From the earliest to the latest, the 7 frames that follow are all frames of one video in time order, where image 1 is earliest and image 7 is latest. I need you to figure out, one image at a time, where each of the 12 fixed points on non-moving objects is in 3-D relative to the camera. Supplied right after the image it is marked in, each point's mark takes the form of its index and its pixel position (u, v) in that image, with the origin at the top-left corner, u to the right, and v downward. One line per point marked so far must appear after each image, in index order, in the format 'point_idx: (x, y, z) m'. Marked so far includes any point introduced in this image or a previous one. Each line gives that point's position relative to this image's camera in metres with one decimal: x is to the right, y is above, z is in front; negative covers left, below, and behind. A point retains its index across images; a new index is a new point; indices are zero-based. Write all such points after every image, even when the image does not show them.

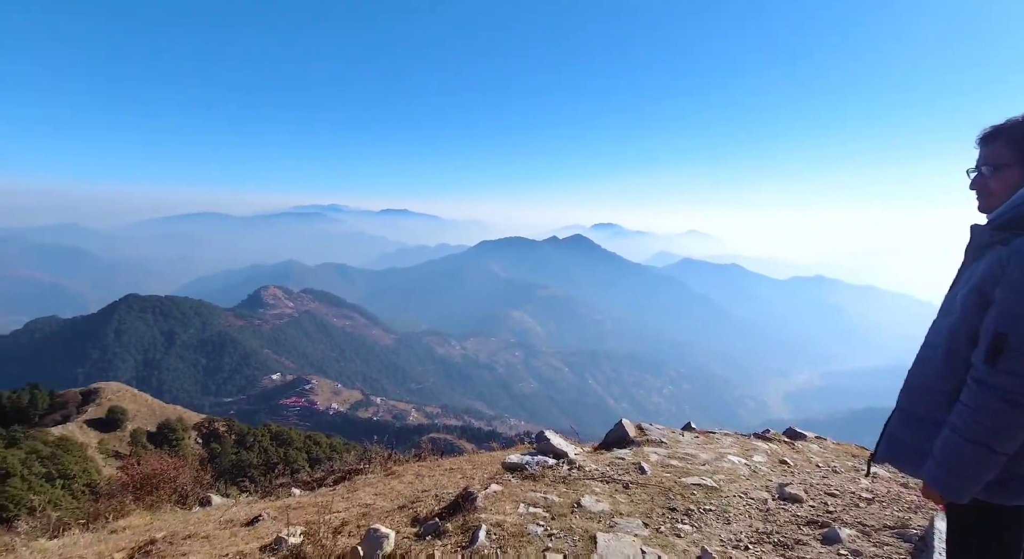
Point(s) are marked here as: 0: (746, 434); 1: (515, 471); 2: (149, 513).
0: (+4.0, -2.7, +9.7) m
1: (0.0, -2.4, +7.1) m
2: (-9.2, -6.0, +14.5) m
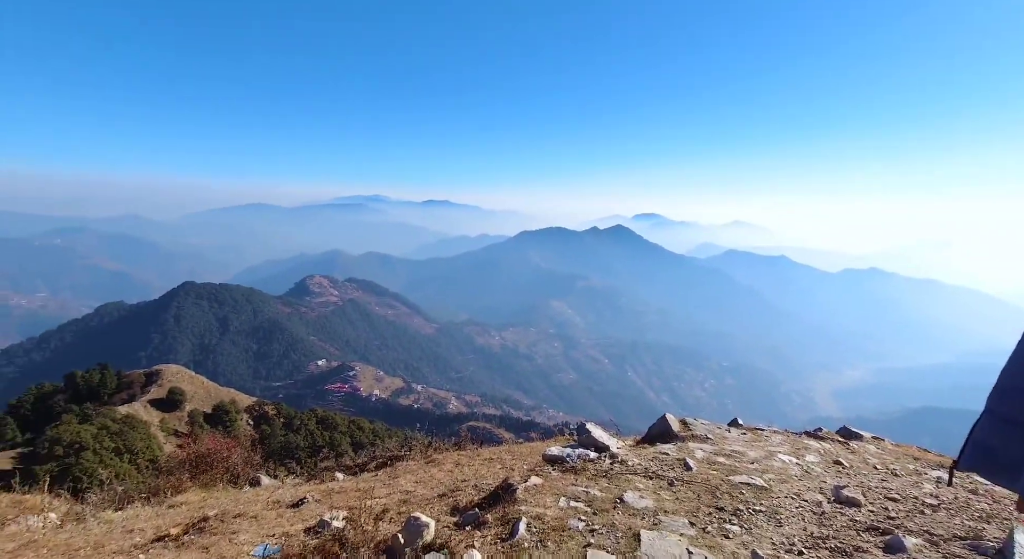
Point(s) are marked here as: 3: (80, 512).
0: (+4.7, -2.5, +9.3) m
1: (+0.5, -2.3, +7.0) m
2: (-8.2, -5.6, +15.1) m
3: (-9.3, -5.0, +12.0) m
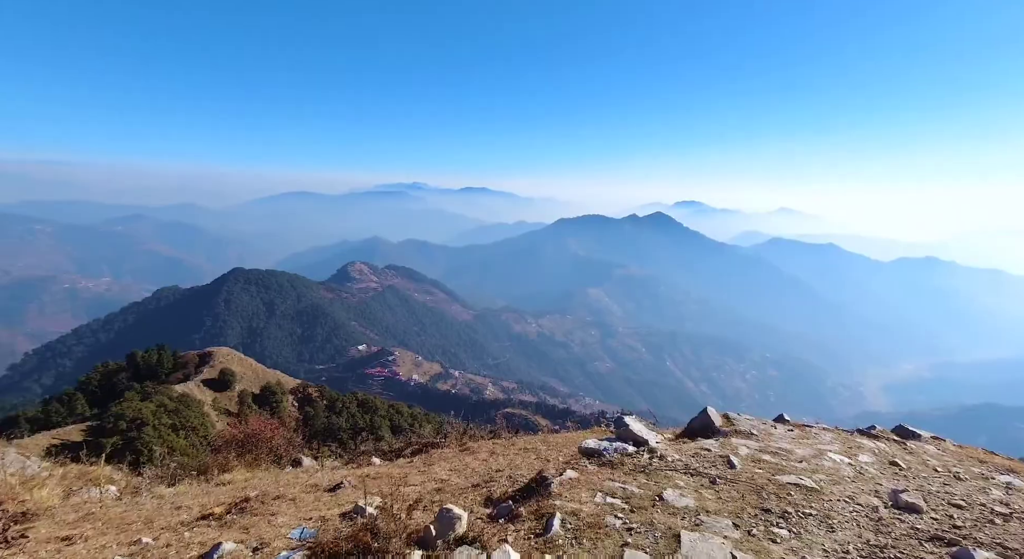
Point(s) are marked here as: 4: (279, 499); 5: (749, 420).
0: (+5.2, -2.4, +8.8) m
1: (+1.0, -2.1, +6.8) m
2: (-7.2, -5.2, +15.6) m
3: (-8.6, -4.7, +12.5) m
4: (-3.4, -3.2, +8.3) m
5: (+3.7, -2.2, +8.8) m
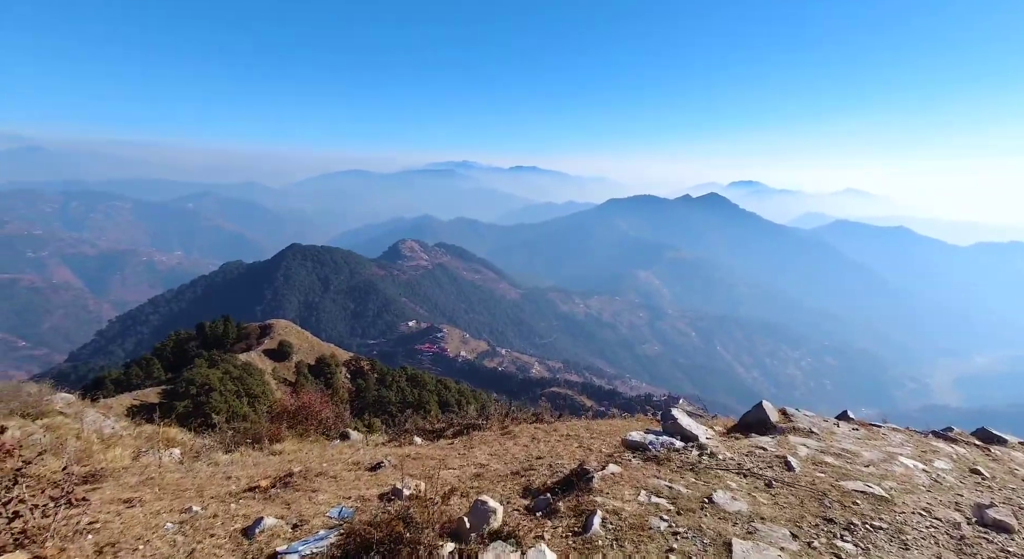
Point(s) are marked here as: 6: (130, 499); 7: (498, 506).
0: (+5.8, -2.2, +8.1) m
1: (+1.4, -2.0, +6.5) m
2: (-6.0, -4.6, +16.0) m
3: (-7.6, -4.1, +13.1) m
4: (-2.8, -2.9, +8.4) m
5: (+4.3, -2.0, +8.2) m
6: (-5.6, -3.2, +8.4) m
7: (-0.1, -2.0, +5.0) m
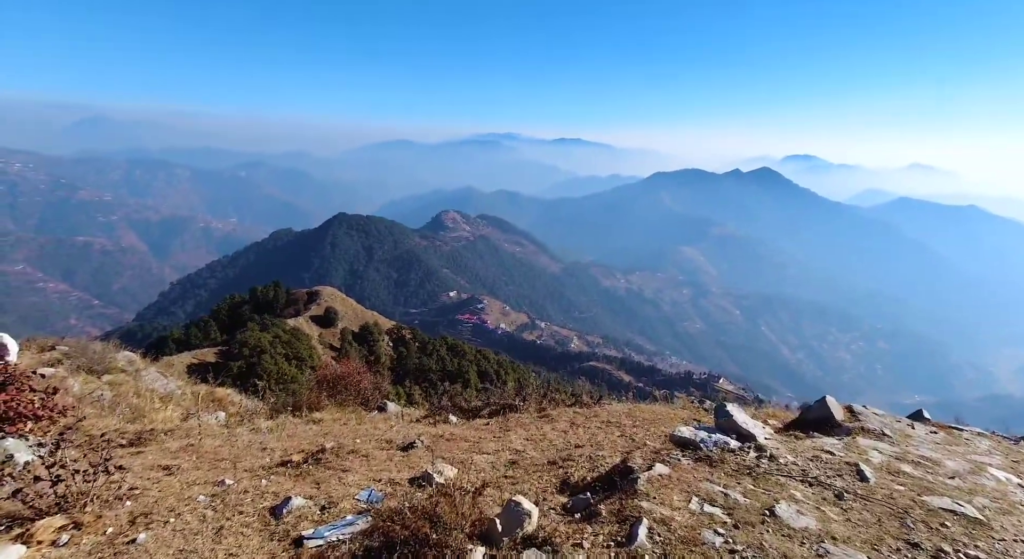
0: (+6.3, -2.0, +7.2) m
1: (+1.8, -1.8, +5.9) m
2: (-5.0, -3.8, +16.1) m
3: (-6.8, -3.4, +13.3) m
4: (-2.3, -2.5, +8.2) m
5: (+4.8, -1.8, +7.5) m
6: (-5.1, -2.8, +8.4) m
7: (+0.2, -1.9, +4.6) m
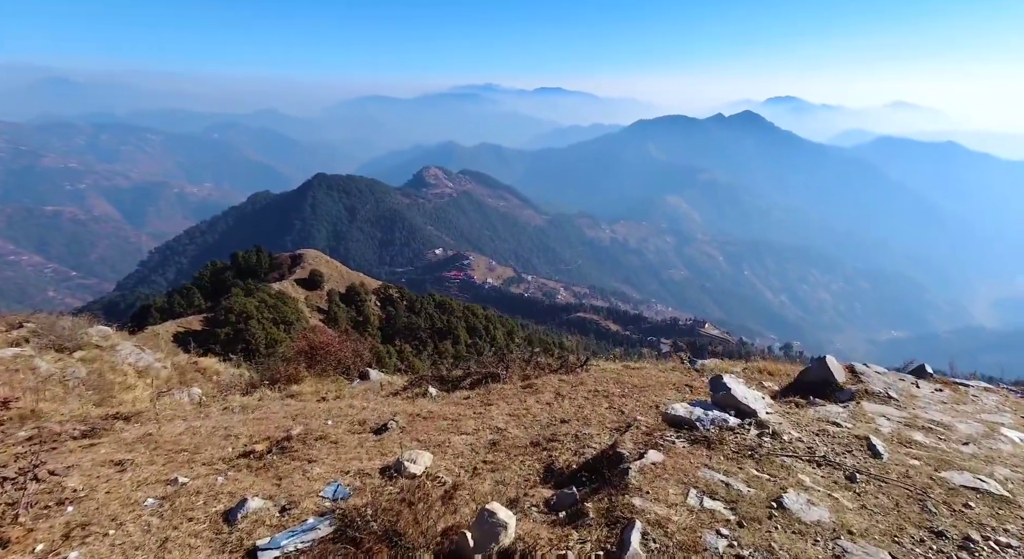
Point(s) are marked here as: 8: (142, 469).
0: (+6.1, -1.4, +6.8) m
1: (+1.6, -1.4, +5.4) m
2: (-5.4, -2.8, +15.5) m
3: (-7.1, -2.8, +12.6) m
4: (-2.6, -2.1, +7.6) m
5: (+4.6, -1.2, +7.0) m
6: (-5.4, -2.5, +7.7) m
7: (0.0, -1.7, +4.0) m
8: (-4.9, -2.5, +7.5) m
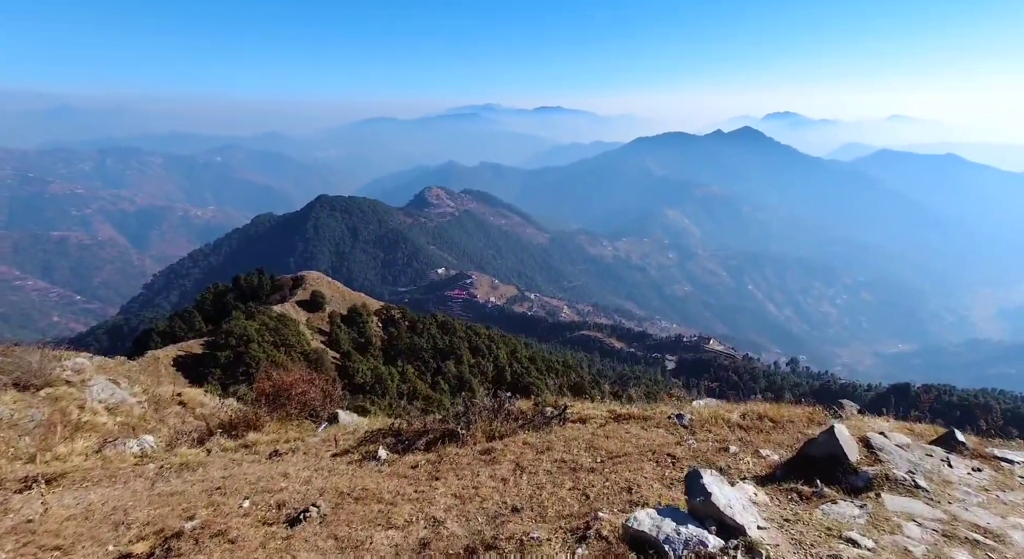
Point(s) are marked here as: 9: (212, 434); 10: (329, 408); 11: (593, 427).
0: (+5.4, -1.9, +5.5) m
1: (+0.9, -1.9, +4.1) m
2: (-6.0, -3.8, +14.1) m
3: (-7.7, -3.6, +11.3) m
4: (-3.2, -2.8, +6.2) m
5: (+3.9, -1.7, +5.6) m
6: (-6.0, -3.2, +6.4) m
7: (-0.7, -2.2, +2.7) m
8: (-5.6, -3.2, +6.2) m
9: (-7.4, -3.8, +13.2) m
10: (-5.4, -3.7, +16.2) m
11: (+1.1, -2.4, +9.0) m
